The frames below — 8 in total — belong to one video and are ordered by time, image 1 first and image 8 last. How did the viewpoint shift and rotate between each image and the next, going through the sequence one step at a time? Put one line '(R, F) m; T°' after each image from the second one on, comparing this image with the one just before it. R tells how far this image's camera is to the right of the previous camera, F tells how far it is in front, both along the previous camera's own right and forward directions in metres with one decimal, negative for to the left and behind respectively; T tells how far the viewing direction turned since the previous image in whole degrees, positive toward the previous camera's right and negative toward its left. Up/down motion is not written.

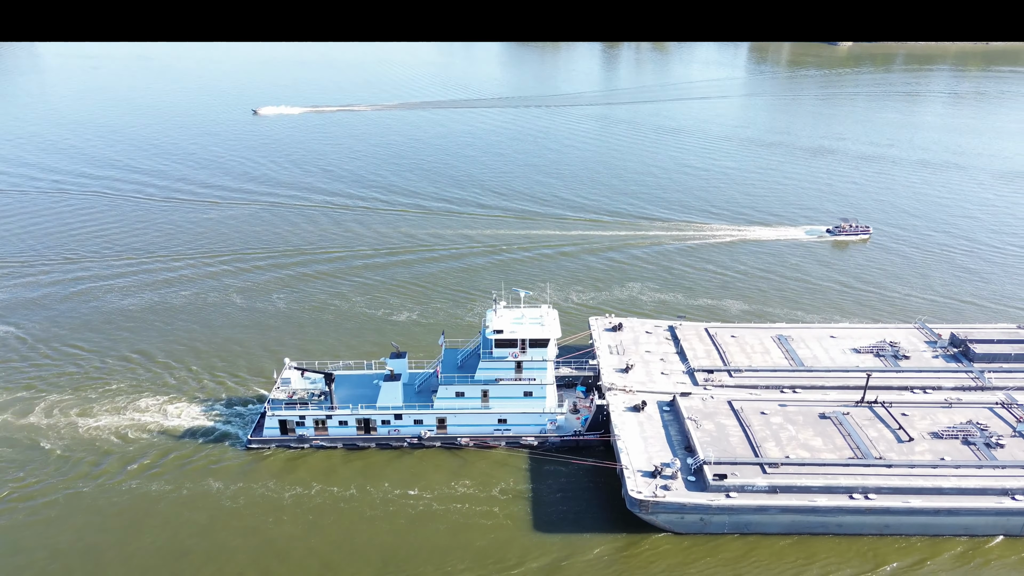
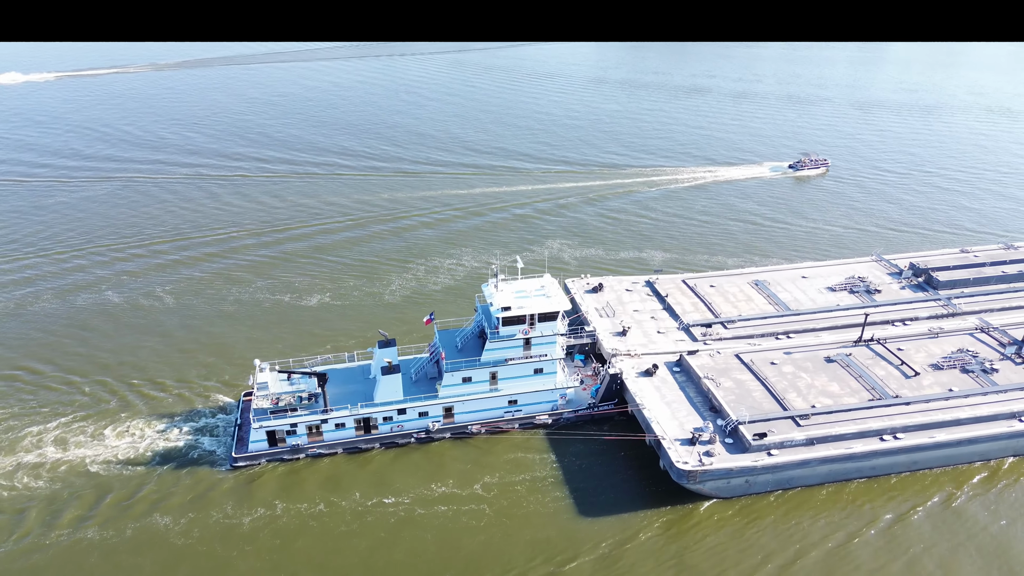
(-6.7, +4.0) m; +10°
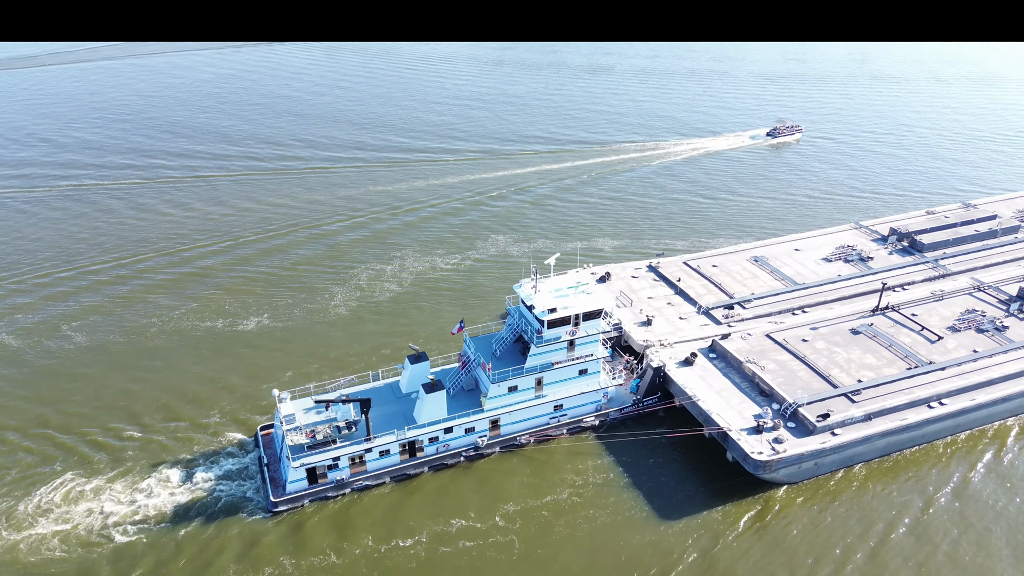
(-7.0, +2.9) m; +8°
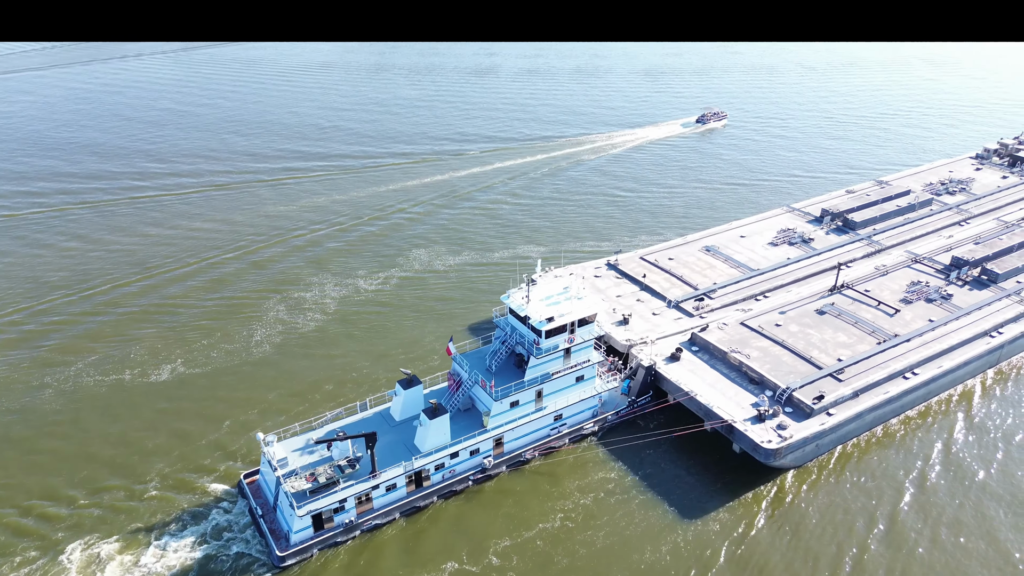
(-4.8, +1.7) m; +9°
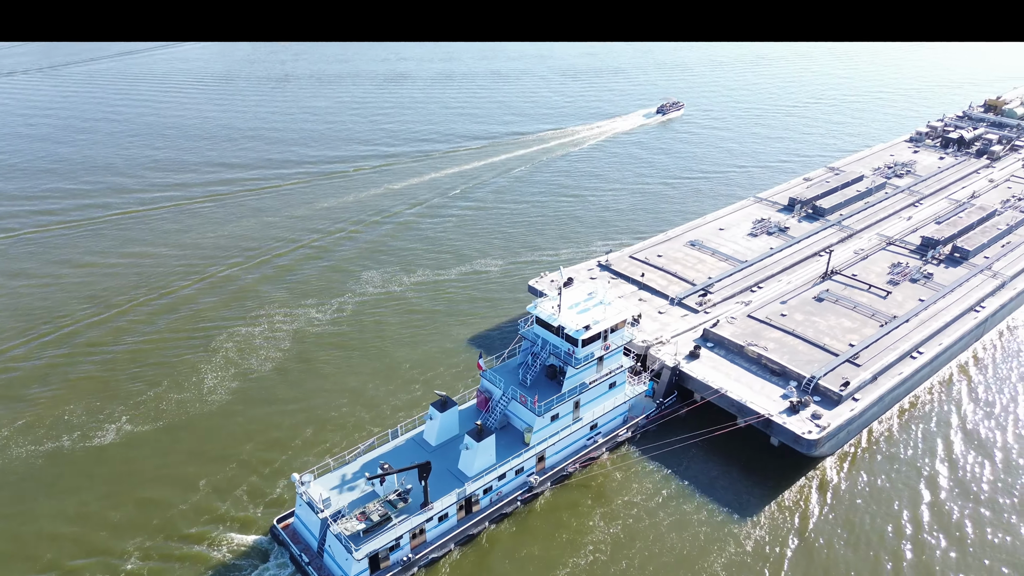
(-5.4, +1.6) m; +7°
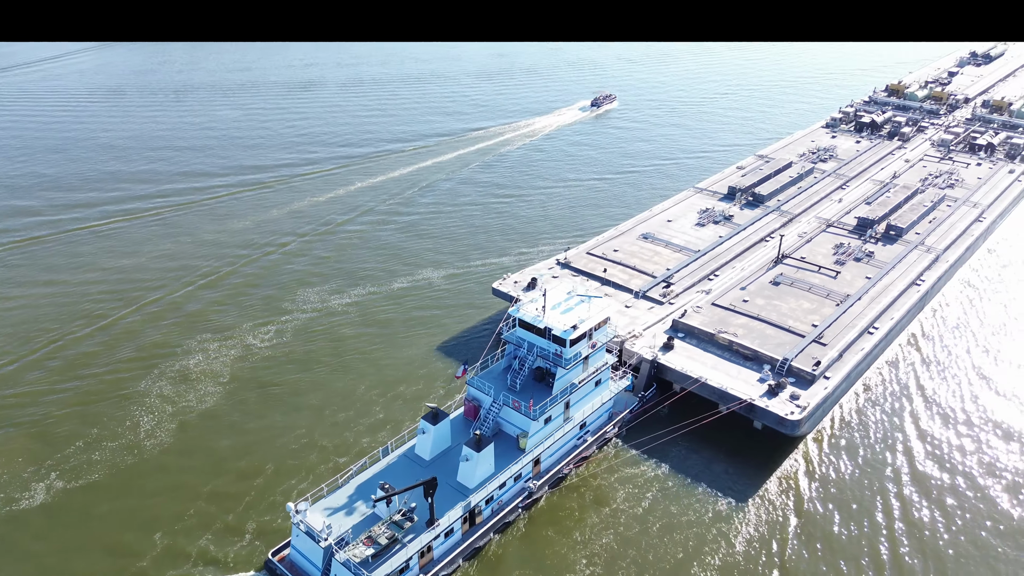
(-3.1, +0.7) m; +7°
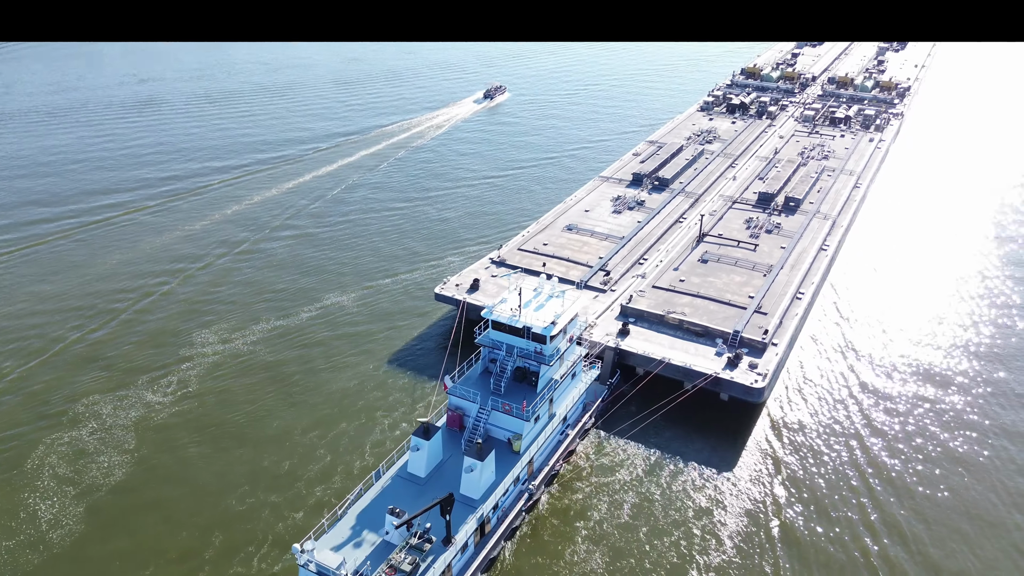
(-4.8, +0.9) m; +11°
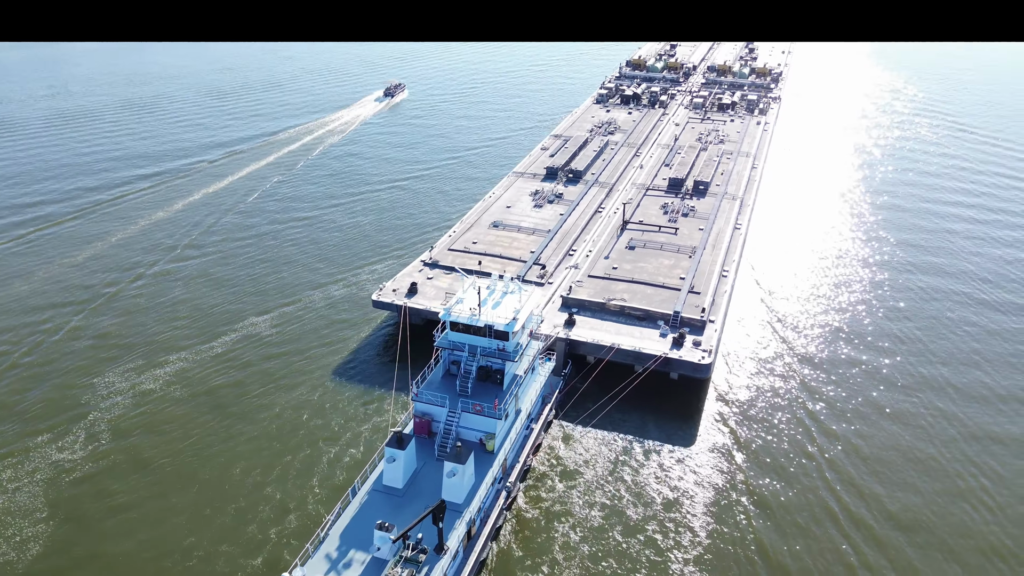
(-3.1, +0.3) m; +9°
